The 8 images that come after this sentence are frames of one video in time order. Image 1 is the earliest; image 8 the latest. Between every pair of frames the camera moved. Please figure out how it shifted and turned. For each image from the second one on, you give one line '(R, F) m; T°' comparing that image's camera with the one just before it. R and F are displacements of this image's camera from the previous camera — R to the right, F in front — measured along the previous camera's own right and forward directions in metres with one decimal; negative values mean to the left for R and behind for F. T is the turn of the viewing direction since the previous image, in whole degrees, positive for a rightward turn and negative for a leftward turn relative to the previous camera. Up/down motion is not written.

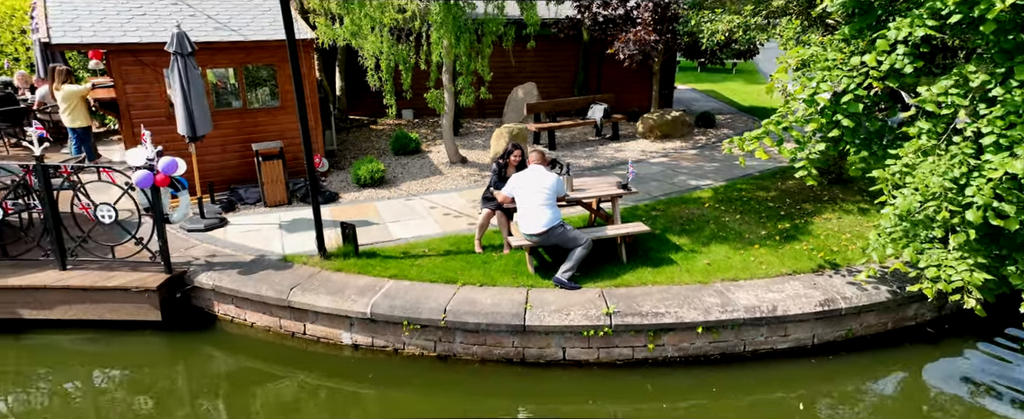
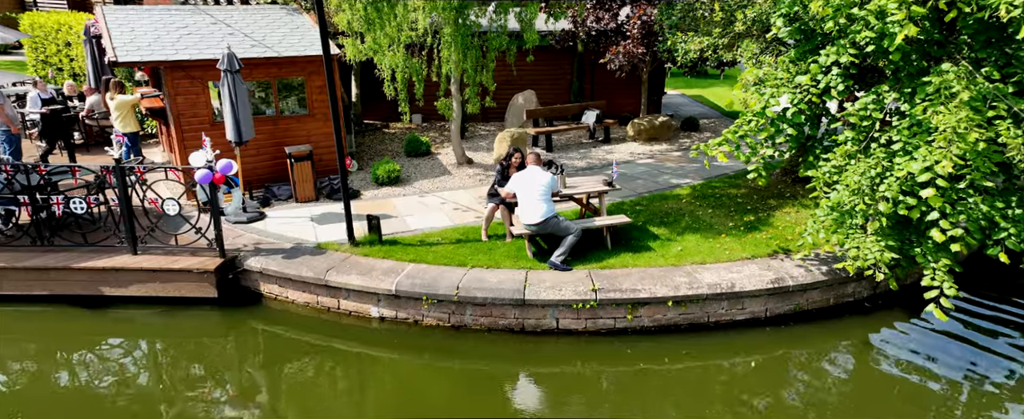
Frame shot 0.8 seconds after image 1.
(0.0, -1.1) m; 0°
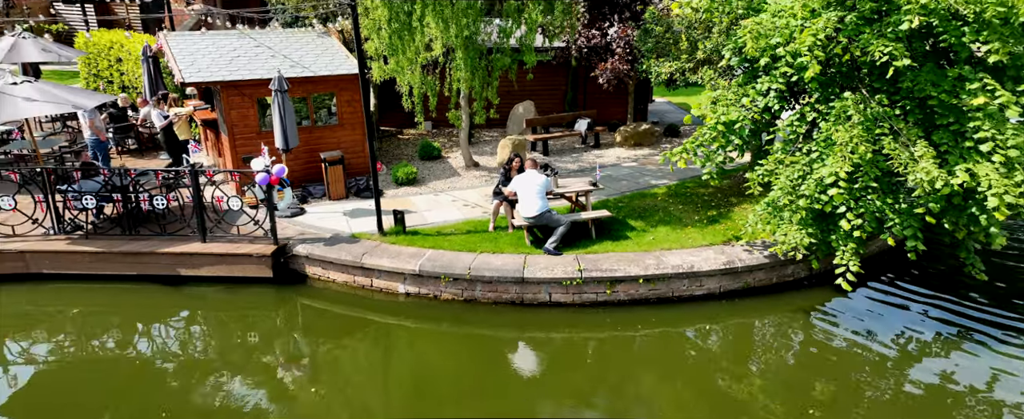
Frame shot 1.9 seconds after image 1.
(0.0, -1.6) m; 0°
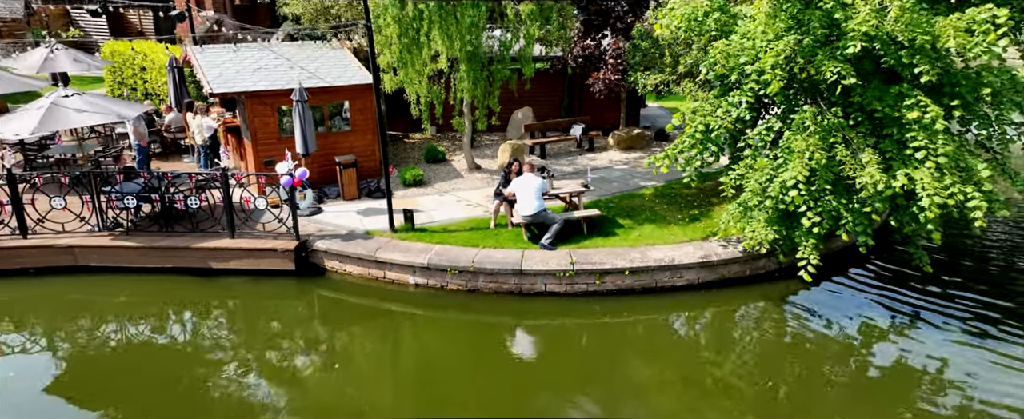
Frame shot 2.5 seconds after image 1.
(0.0, -0.9) m; 0°
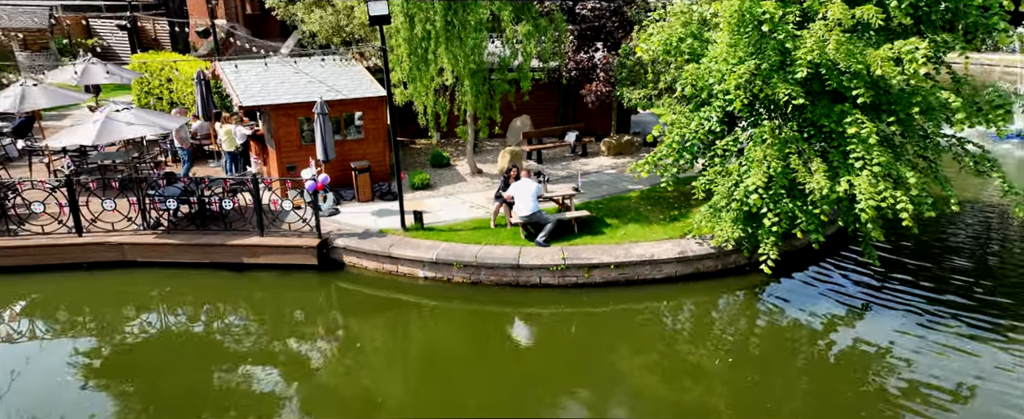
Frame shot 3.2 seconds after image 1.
(0.0, -1.2) m; 0°
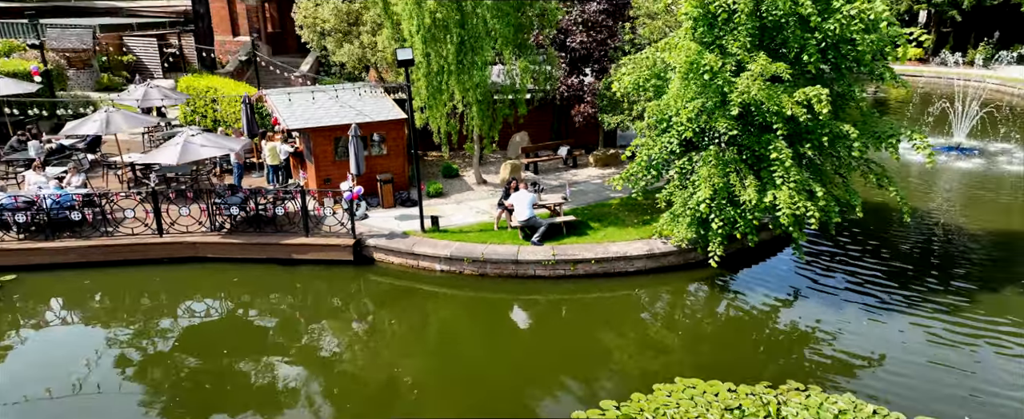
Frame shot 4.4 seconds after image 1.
(0.0, -2.4) m; 0°
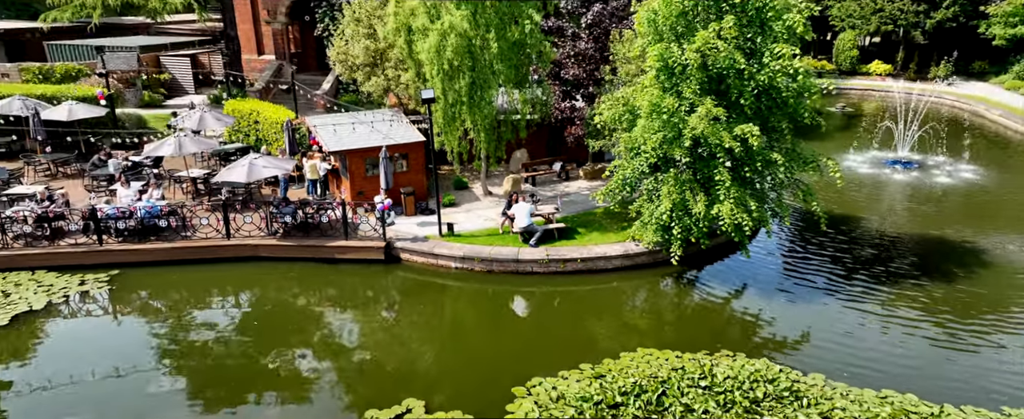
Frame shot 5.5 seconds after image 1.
(0.0, -2.9) m; 0°
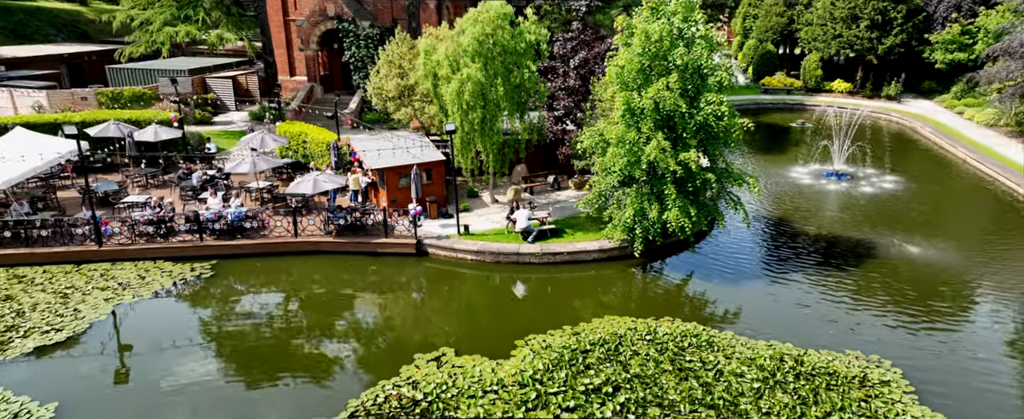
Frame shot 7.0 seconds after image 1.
(-0.1, -4.6) m; 0°
